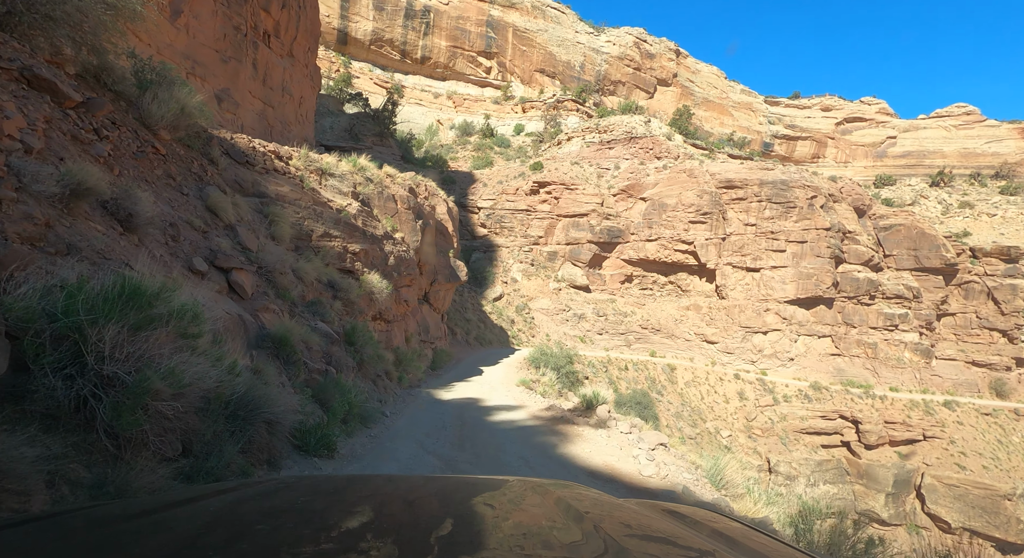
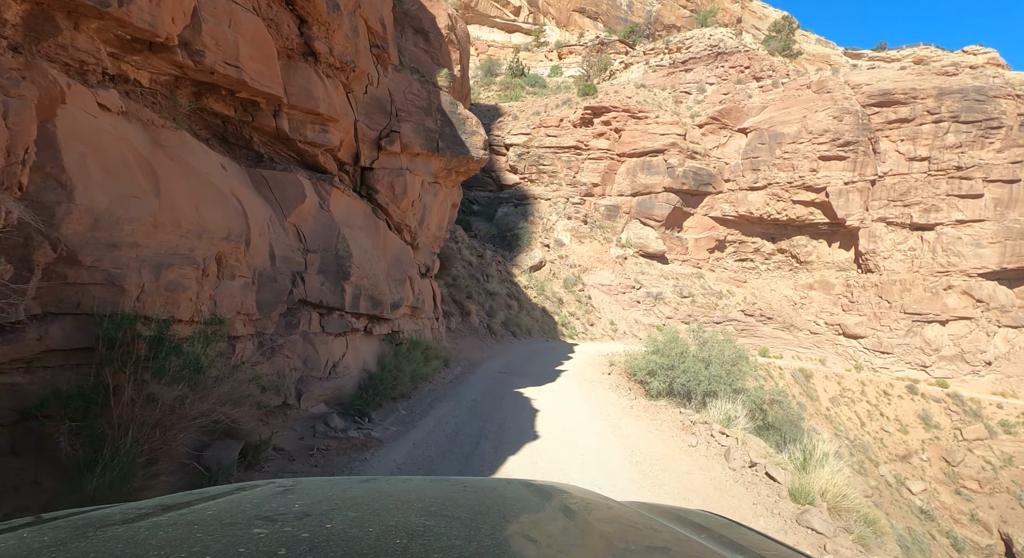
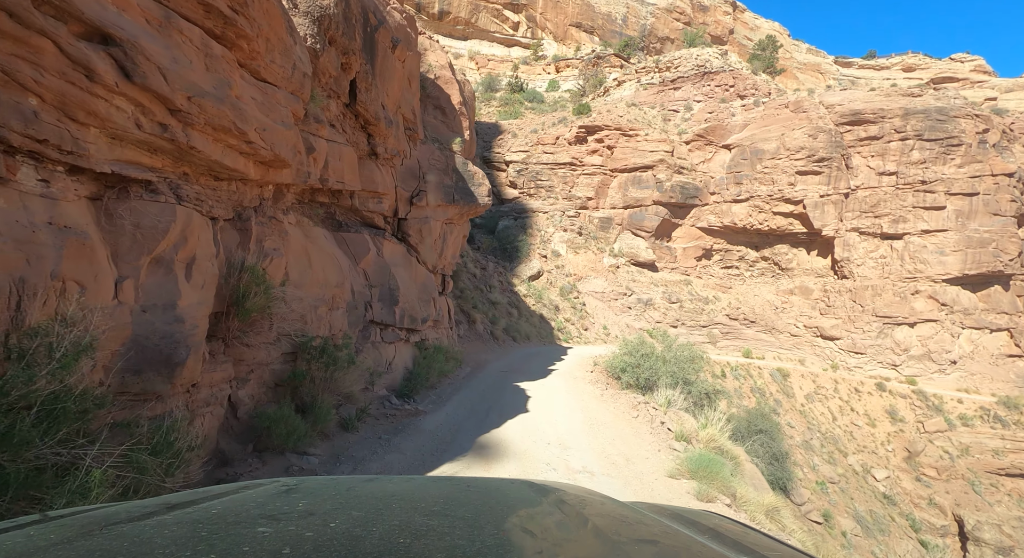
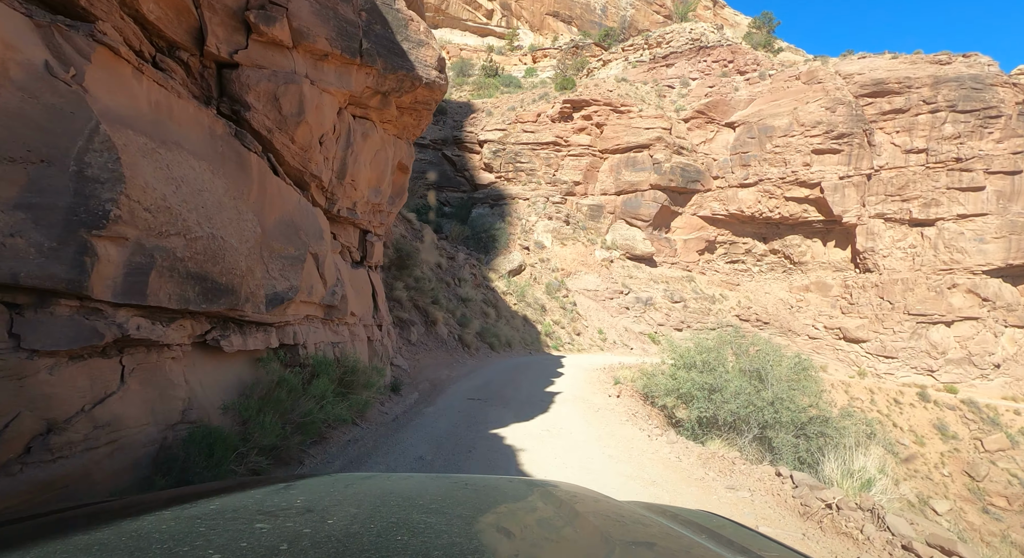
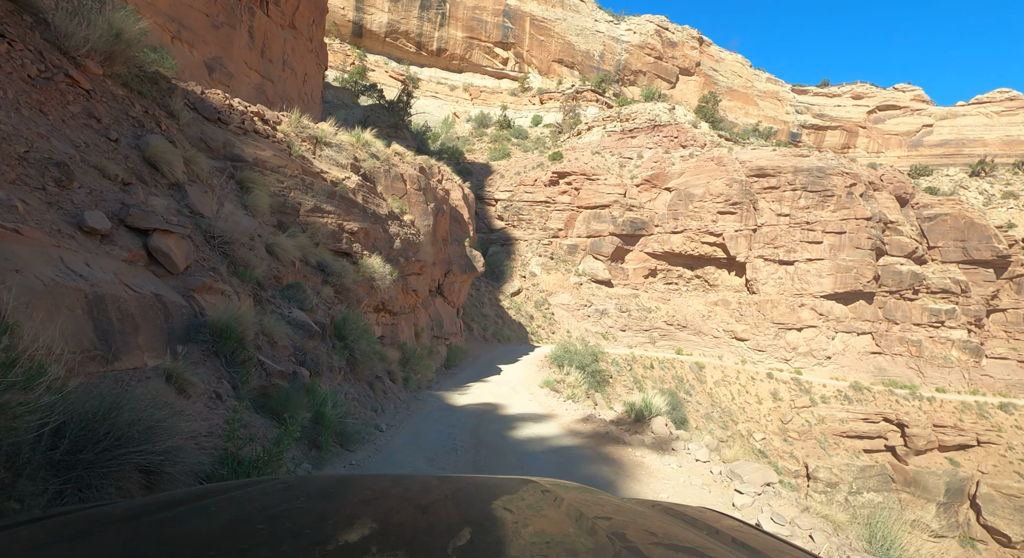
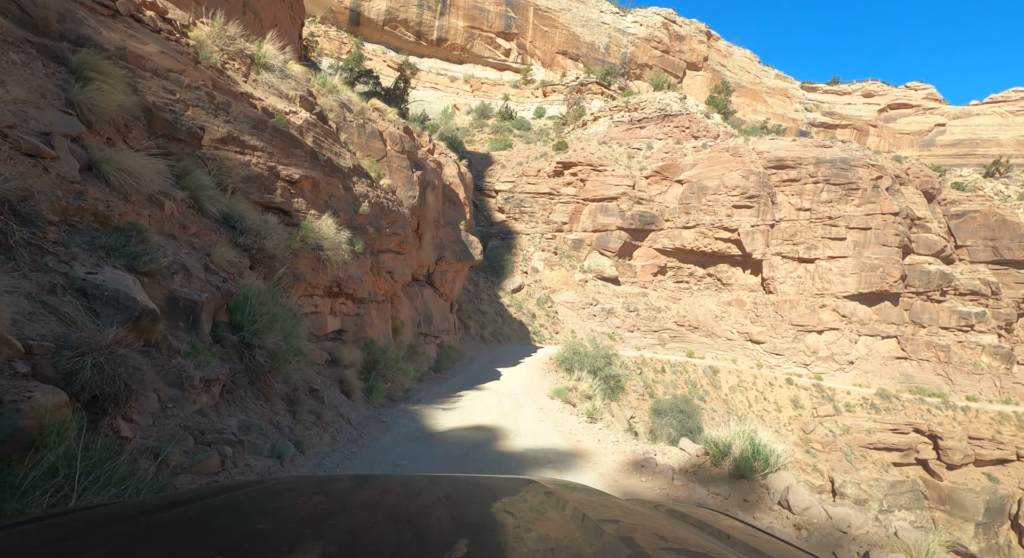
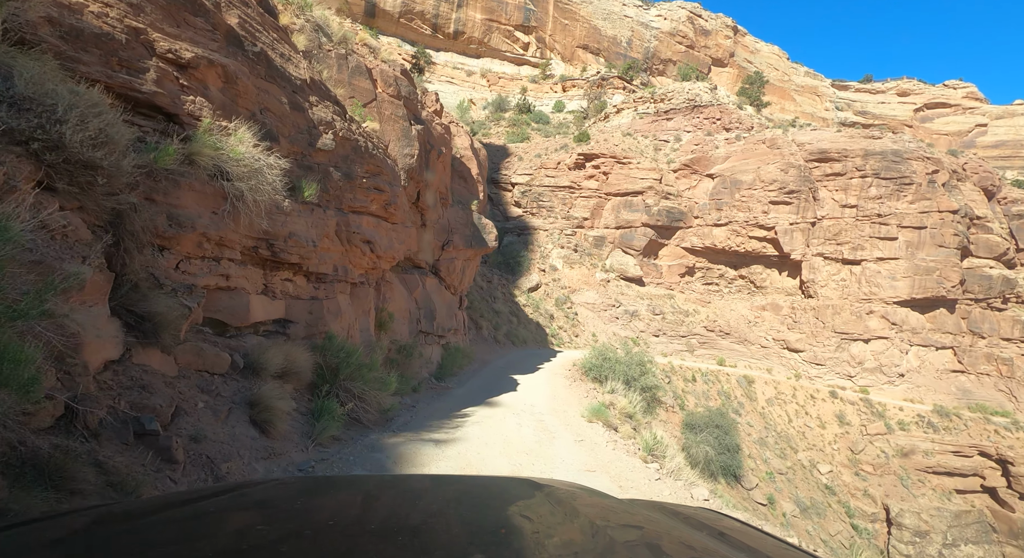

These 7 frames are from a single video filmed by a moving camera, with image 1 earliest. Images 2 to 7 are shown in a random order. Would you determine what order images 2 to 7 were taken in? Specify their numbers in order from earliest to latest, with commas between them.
5, 6, 7, 3, 2, 4
